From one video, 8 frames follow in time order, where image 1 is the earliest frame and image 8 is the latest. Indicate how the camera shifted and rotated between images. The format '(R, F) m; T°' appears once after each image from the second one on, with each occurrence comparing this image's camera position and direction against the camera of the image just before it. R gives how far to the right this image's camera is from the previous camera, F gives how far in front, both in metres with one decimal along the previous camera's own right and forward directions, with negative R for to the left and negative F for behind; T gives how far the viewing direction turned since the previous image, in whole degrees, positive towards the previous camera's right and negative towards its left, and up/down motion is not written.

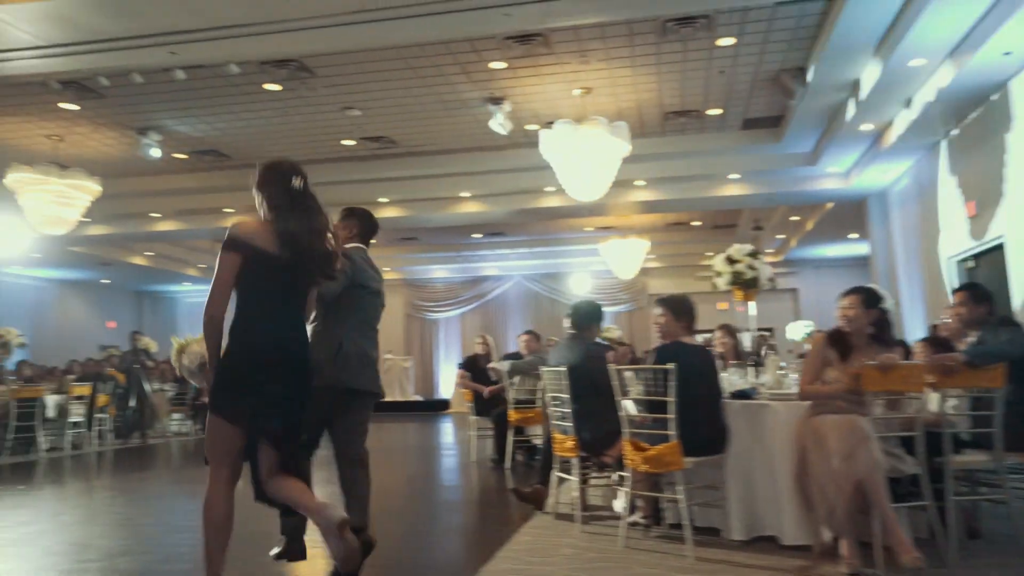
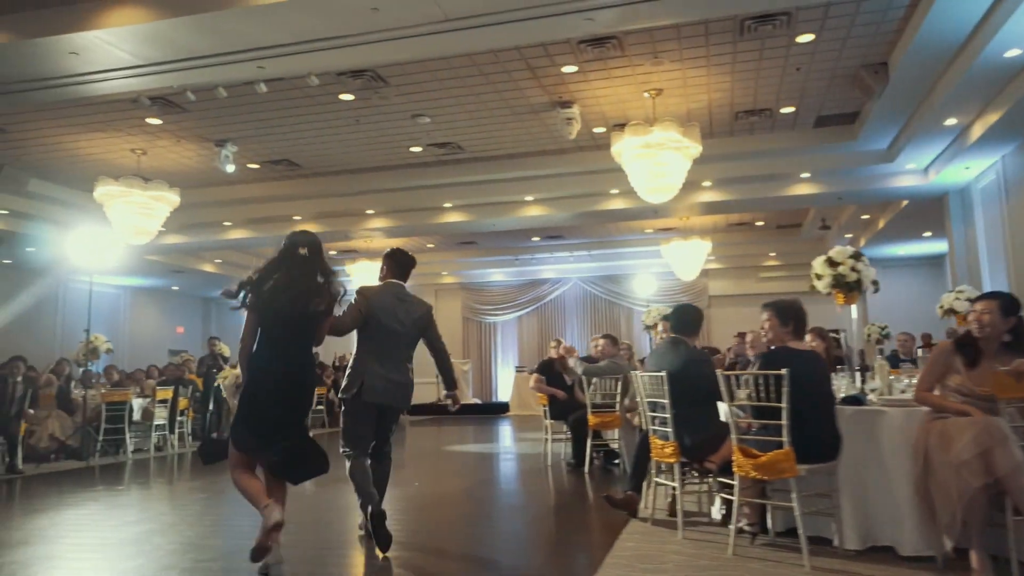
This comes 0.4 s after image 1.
(-0.2, 0.0) m; -4°
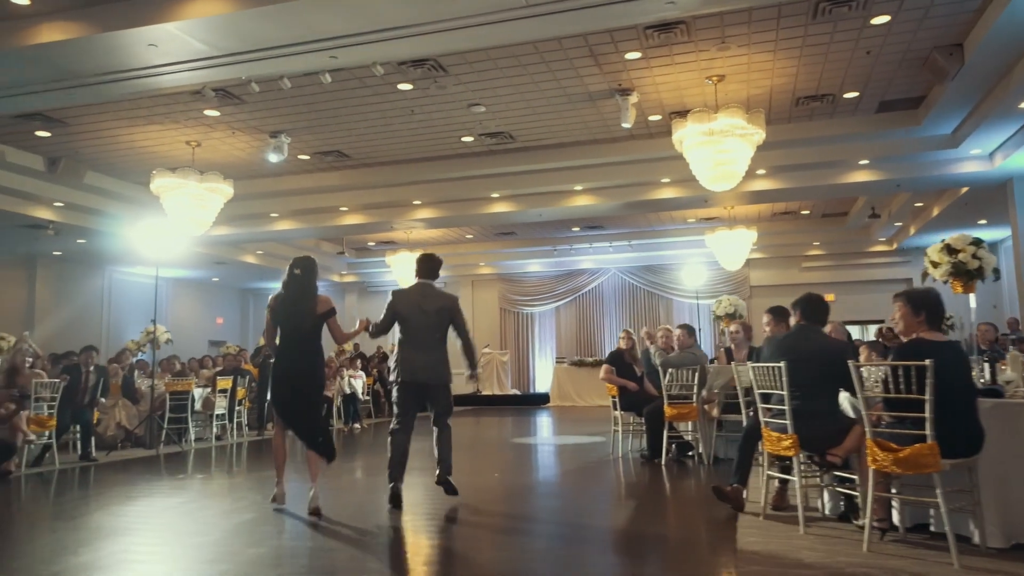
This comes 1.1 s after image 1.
(-0.4, 0.0) m; -2°
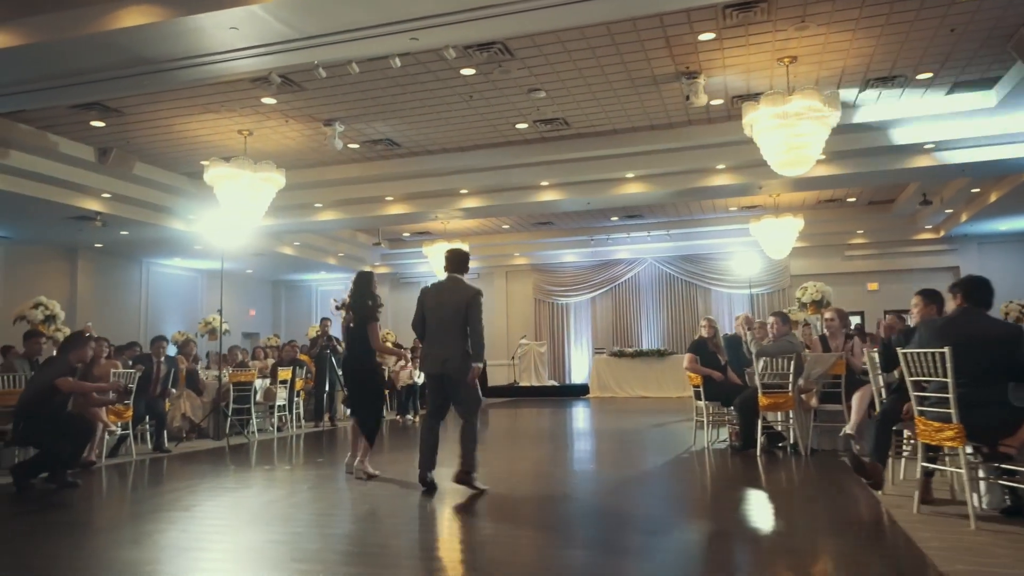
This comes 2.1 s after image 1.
(-0.5, +0.1) m; -1°
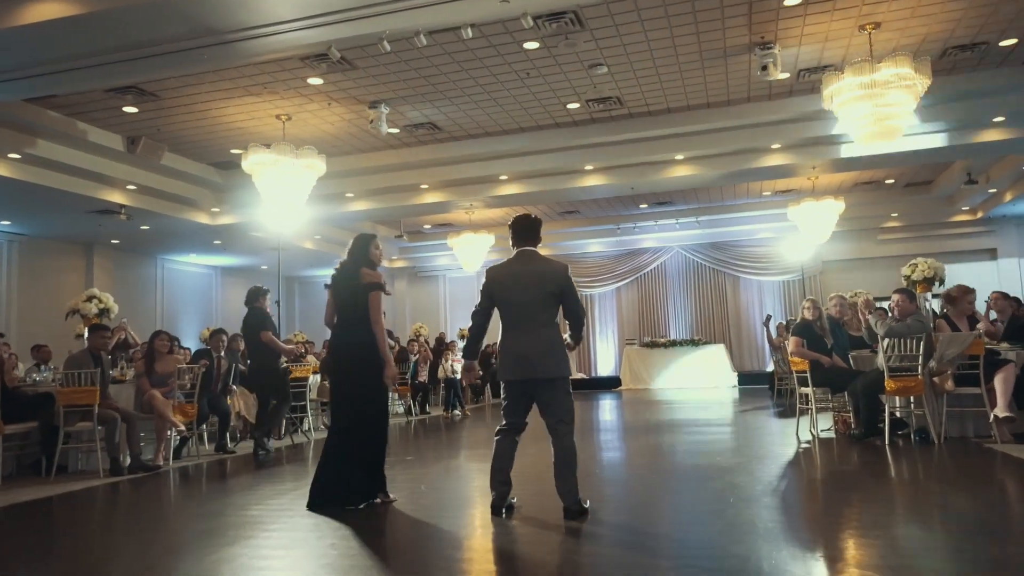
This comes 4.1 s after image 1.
(-0.7, +0.4) m; +1°
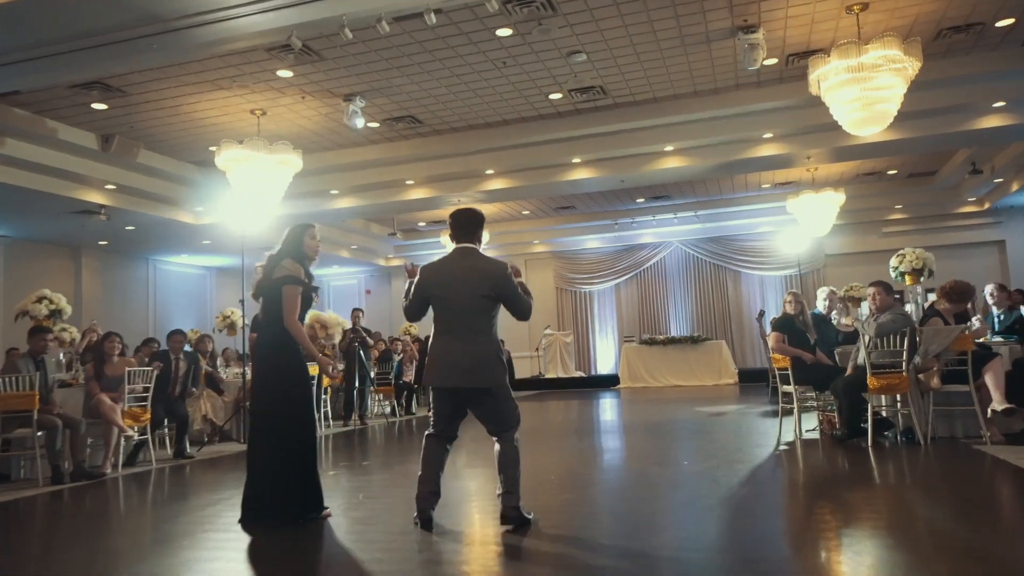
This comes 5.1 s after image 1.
(+0.3, +0.2) m; -1°
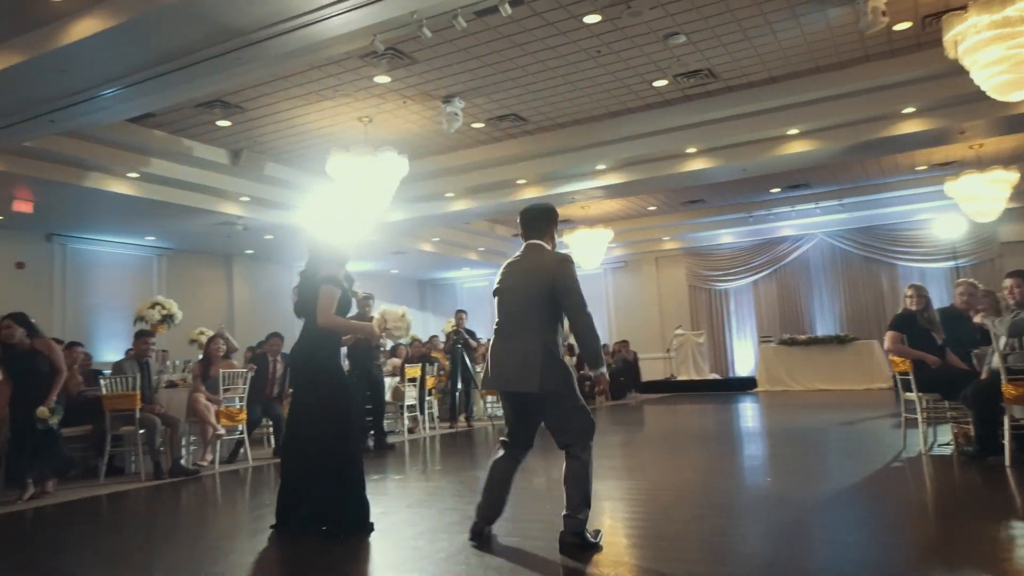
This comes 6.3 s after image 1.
(+0.5, +0.3) m; -12°
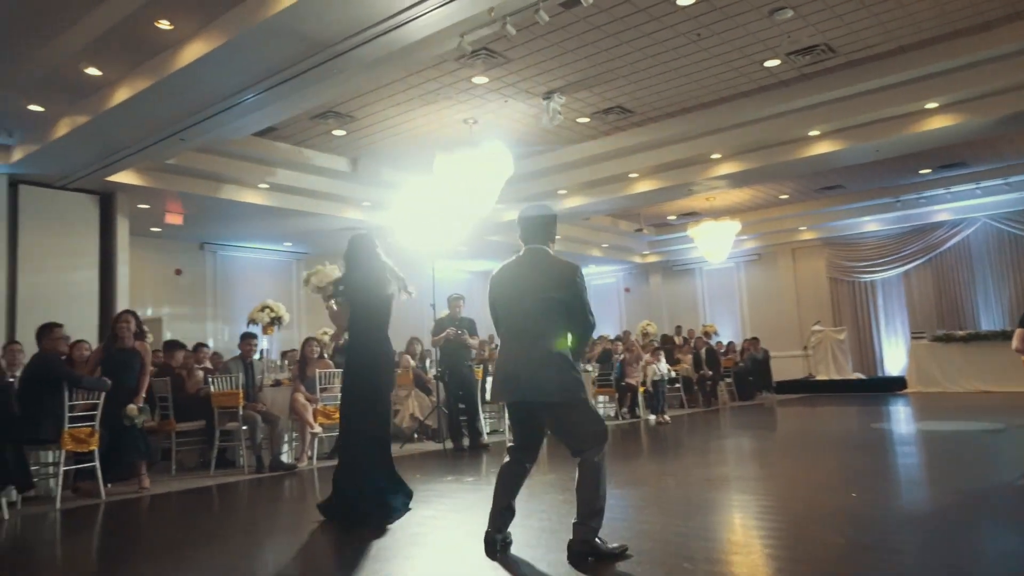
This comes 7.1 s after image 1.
(+0.4, +0.1) m; -11°
